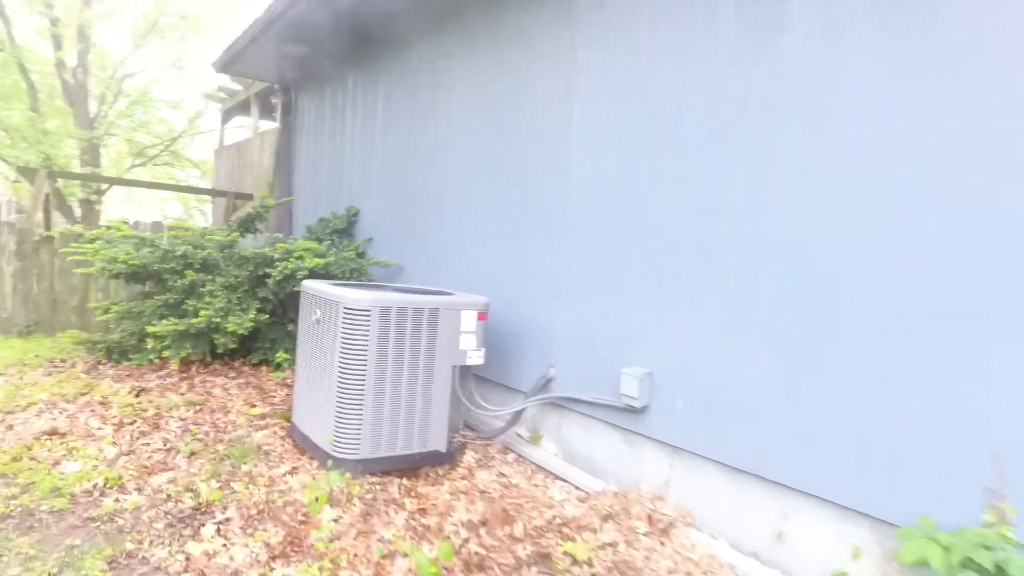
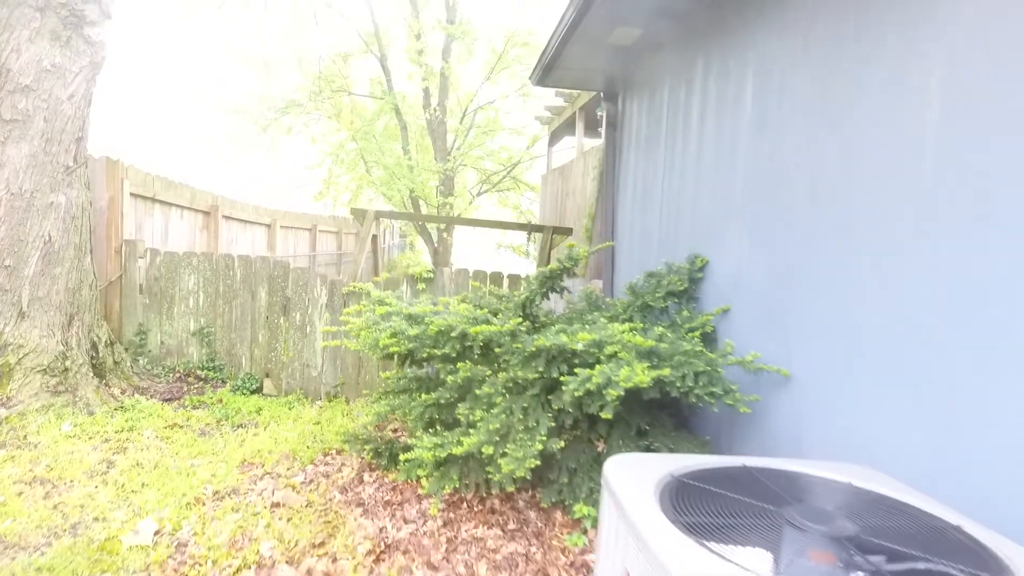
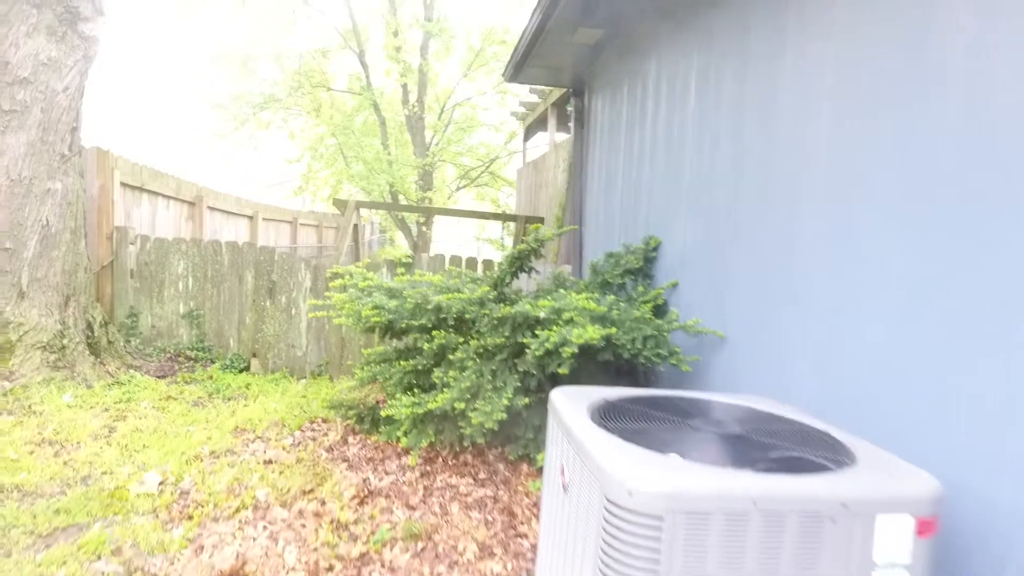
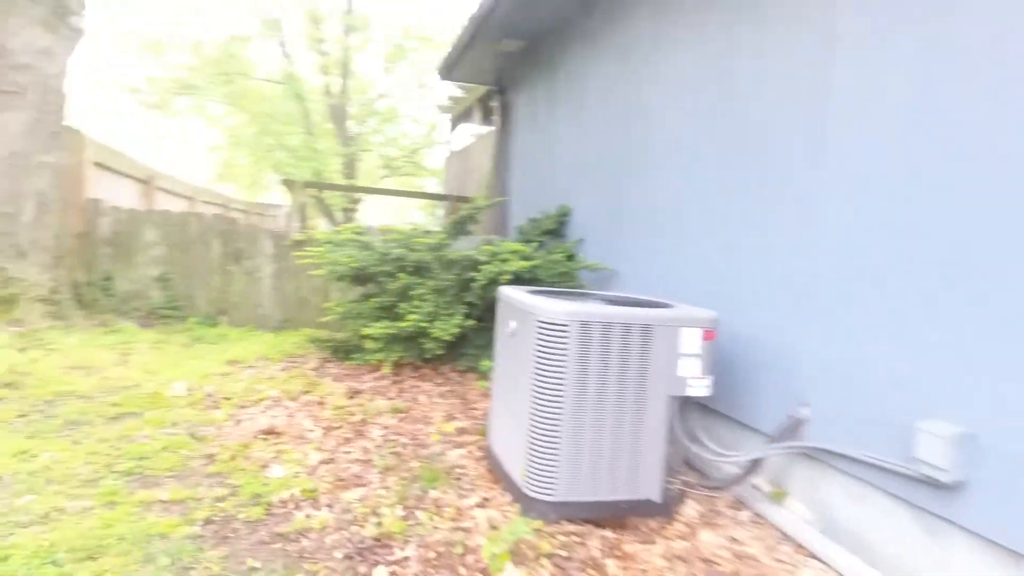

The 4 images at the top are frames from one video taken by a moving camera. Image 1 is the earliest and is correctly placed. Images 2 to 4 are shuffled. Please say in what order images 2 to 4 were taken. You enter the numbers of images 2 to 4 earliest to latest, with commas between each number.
4, 3, 2
